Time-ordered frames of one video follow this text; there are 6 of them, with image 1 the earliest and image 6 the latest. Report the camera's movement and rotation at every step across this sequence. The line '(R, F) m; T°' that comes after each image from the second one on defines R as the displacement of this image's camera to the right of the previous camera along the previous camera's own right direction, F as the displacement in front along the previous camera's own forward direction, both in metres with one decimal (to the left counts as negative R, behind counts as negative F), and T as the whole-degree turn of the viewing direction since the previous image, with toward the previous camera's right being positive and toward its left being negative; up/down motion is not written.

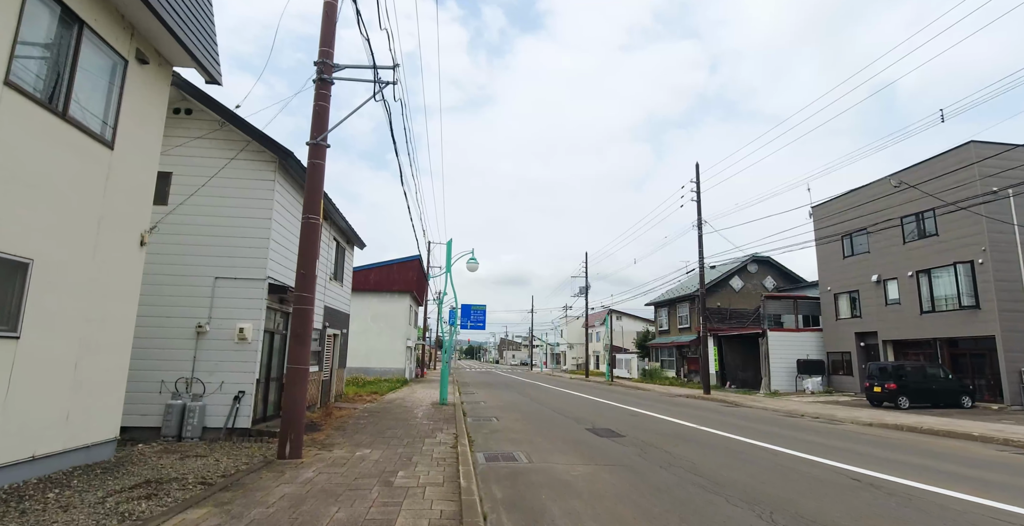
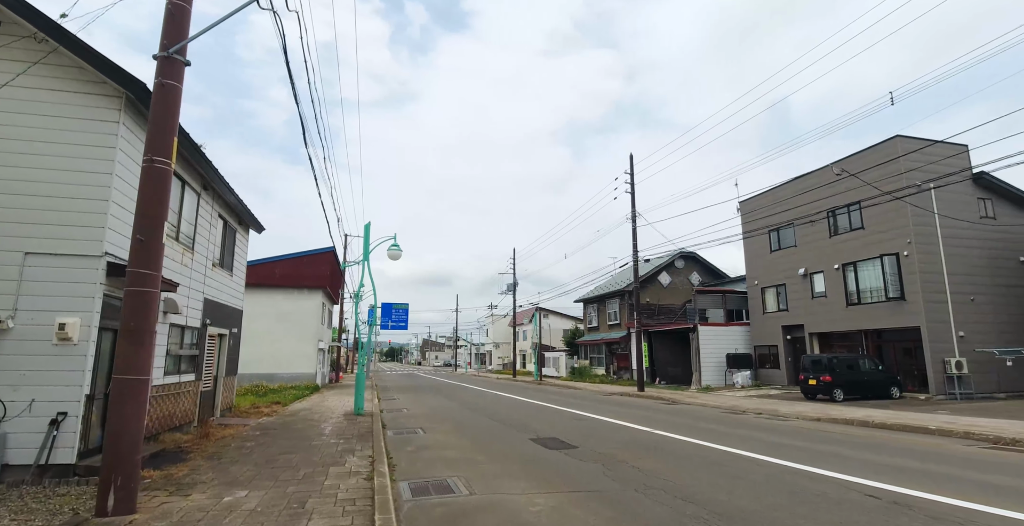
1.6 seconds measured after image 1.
(-0.2, +1.8) m; +9°
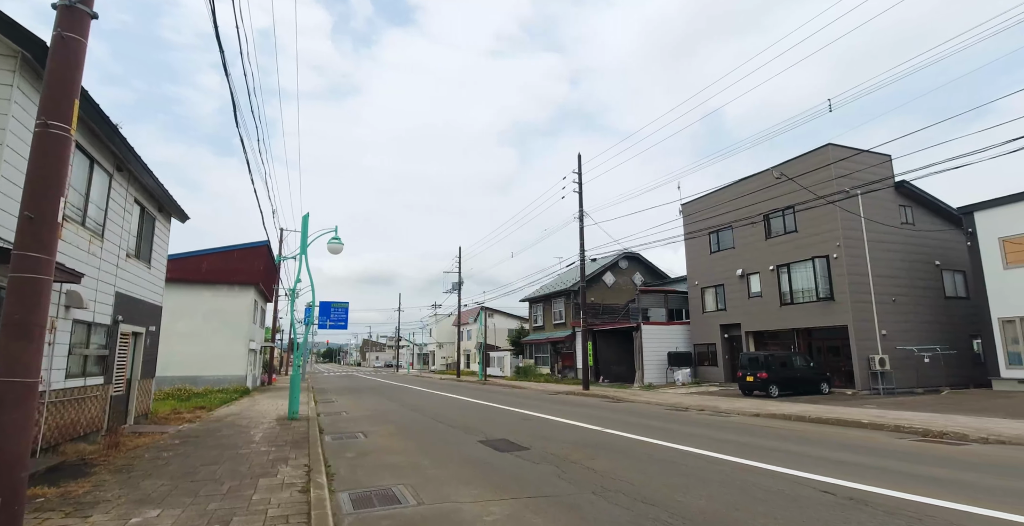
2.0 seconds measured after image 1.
(-0.1, +0.4) m; +6°
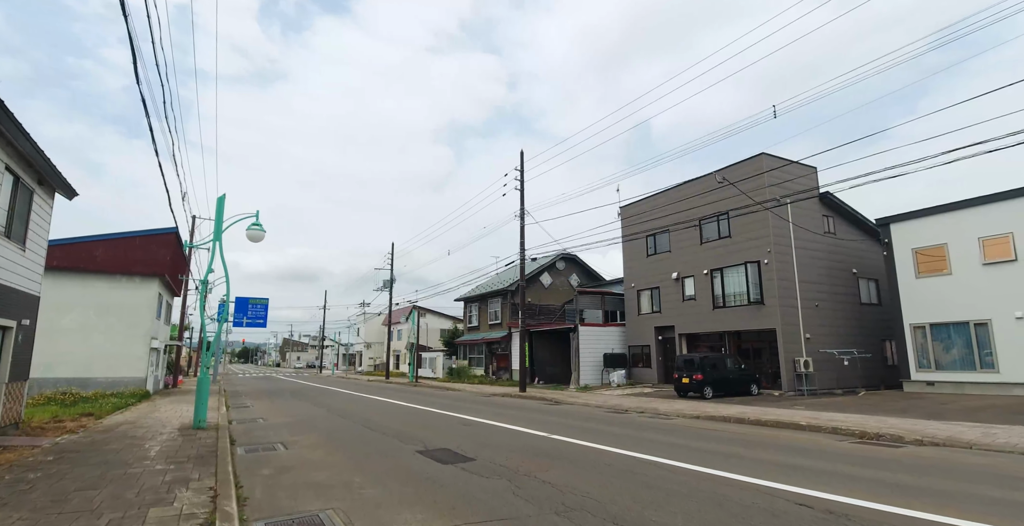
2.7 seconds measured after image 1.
(-0.3, +0.7) m; +8°
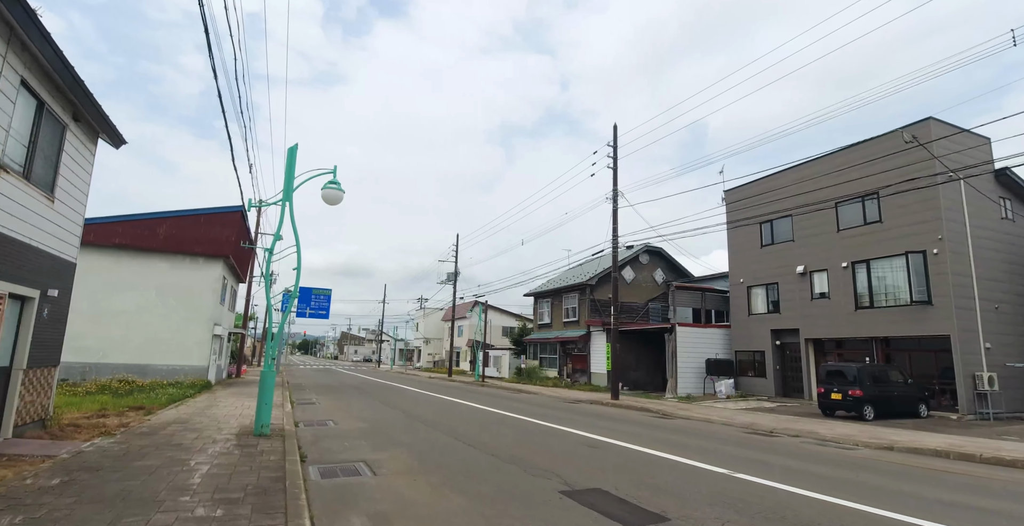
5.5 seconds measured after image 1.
(-1.6, +2.5) m; -5°
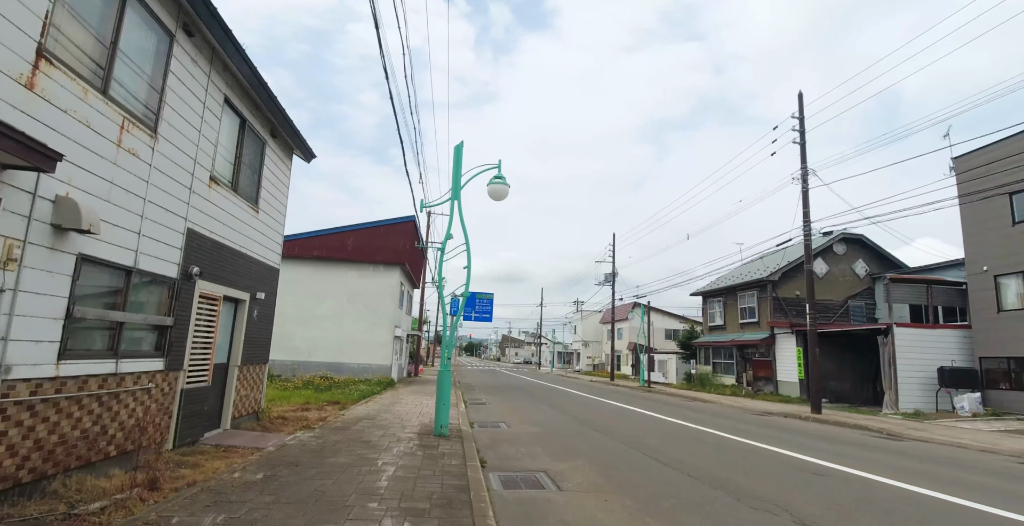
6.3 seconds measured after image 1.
(-0.4, +0.7) m; -17°
